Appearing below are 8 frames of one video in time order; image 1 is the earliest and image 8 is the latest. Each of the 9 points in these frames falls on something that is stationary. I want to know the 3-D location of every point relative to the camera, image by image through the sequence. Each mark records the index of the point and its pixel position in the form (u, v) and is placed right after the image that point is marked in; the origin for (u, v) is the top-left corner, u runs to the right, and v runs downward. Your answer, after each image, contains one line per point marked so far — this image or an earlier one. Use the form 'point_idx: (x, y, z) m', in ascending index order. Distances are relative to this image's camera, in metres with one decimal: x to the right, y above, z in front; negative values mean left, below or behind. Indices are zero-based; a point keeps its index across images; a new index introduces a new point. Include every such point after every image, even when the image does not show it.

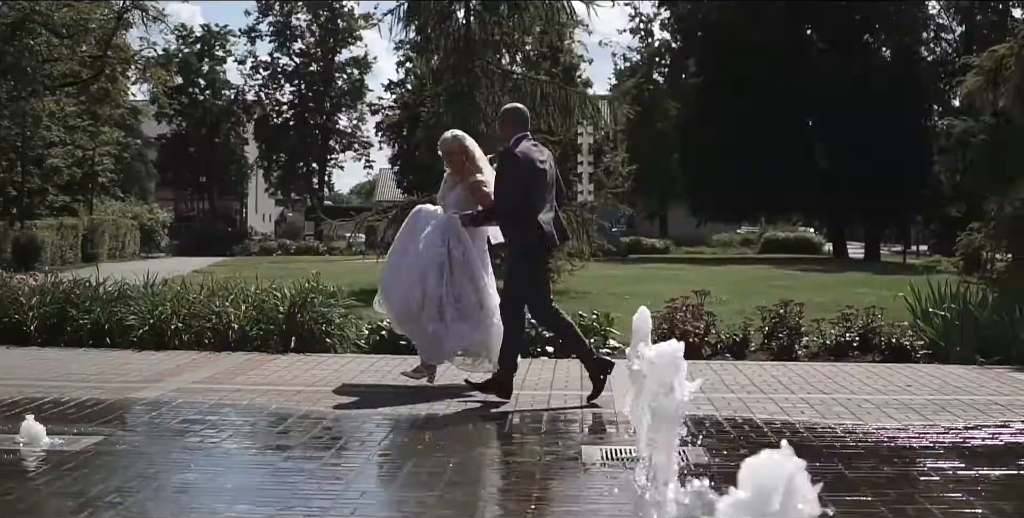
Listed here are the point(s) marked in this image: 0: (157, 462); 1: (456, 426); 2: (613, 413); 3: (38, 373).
0: (-1.9, -1.0, +5.4) m
1: (-0.4, -1.0, +6.1) m
2: (+0.6, -1.0, +6.5) m
3: (-3.4, -0.8, +7.7) m
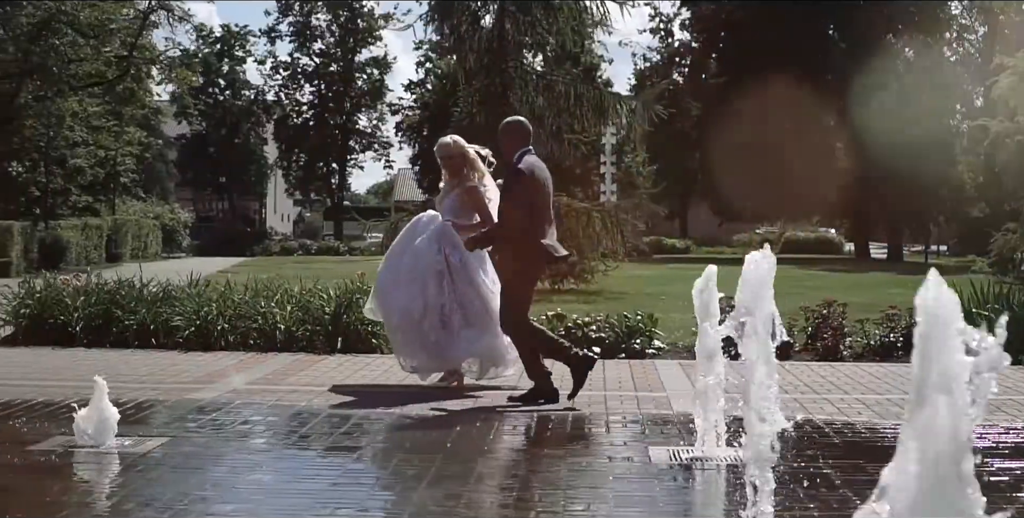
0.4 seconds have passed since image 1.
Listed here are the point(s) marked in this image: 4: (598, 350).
0: (-1.5, -1.0, +5.4) m
1: (0.0, -1.0, +6.1) m
2: (+1.0, -1.0, +6.5) m
3: (-3.0, -0.8, +7.7) m
4: (+0.7, -0.7, +8.5) m
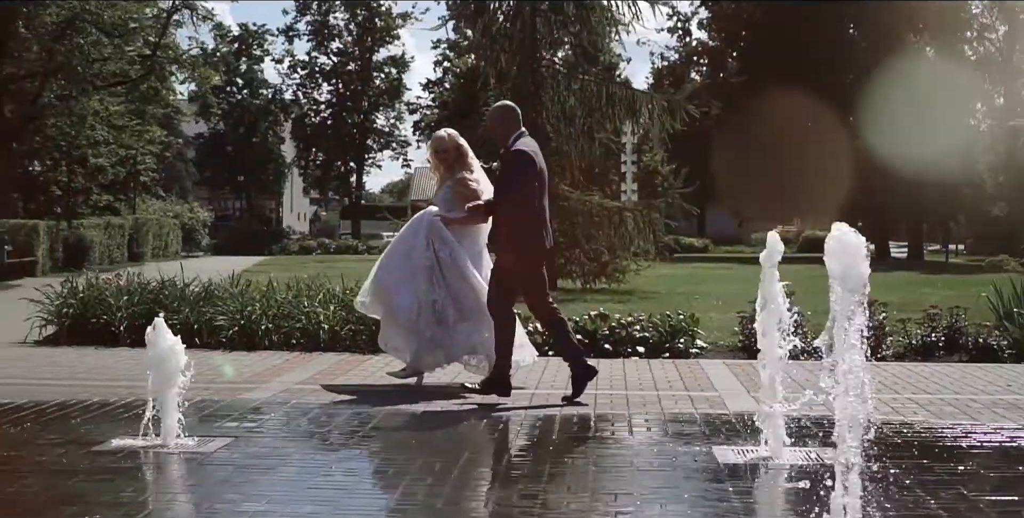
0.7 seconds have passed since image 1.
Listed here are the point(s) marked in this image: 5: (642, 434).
0: (-1.1, -1.0, +5.4) m
1: (+0.4, -1.0, +6.0) m
2: (+1.3, -1.0, +6.5) m
3: (-2.7, -0.8, +7.7) m
4: (+1.0, -0.7, +8.5) m
5: (+0.7, -1.0, +6.1) m
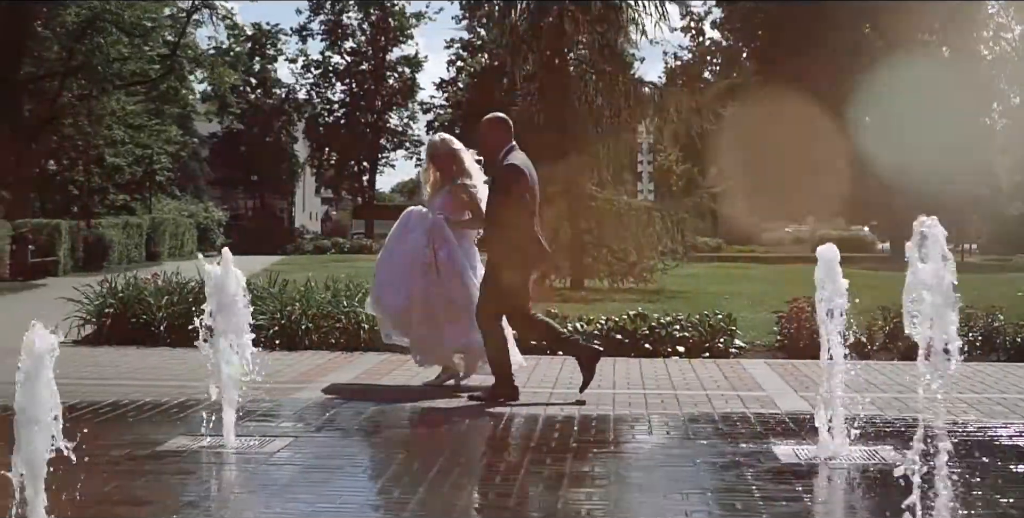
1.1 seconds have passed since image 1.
0: (-0.8, -1.0, +5.4) m
1: (+0.7, -1.0, +6.1) m
2: (+1.7, -1.0, +6.5) m
3: (-2.4, -0.8, +7.7) m
4: (+1.4, -0.7, +8.6) m
5: (+1.0, -1.0, +6.2) m
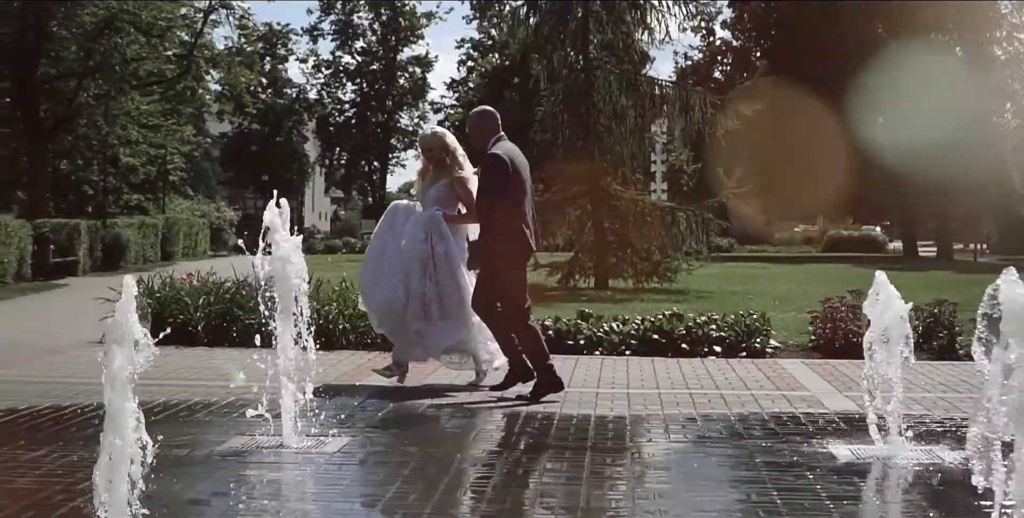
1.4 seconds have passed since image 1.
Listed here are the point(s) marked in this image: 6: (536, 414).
0: (-0.5, -1.0, +5.4) m
1: (+1.0, -1.0, +6.1) m
2: (+2.0, -1.0, +6.5) m
3: (-2.1, -0.8, +7.7) m
4: (+1.7, -0.7, +8.6) m
5: (+1.4, -1.0, +6.2) m
6: (+0.1, -0.9, +6.5) m
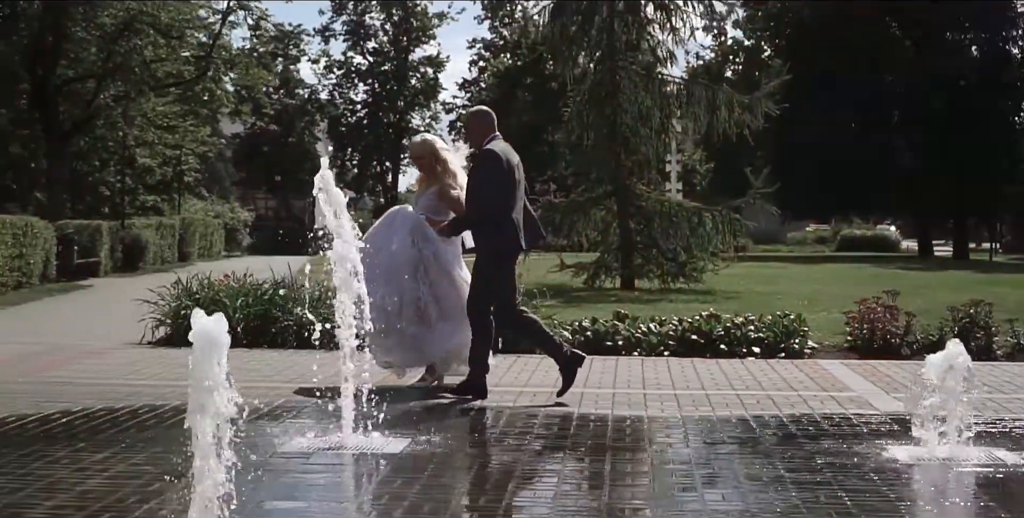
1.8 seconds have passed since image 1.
0: (-0.2, -1.0, +5.5) m
1: (+1.3, -1.0, +6.1) m
2: (+2.3, -1.0, +6.6) m
3: (-1.7, -0.8, +7.7) m
4: (+2.0, -0.7, +8.6) m
5: (+1.7, -1.0, +6.2) m
6: (+0.5, -1.0, +6.5) m
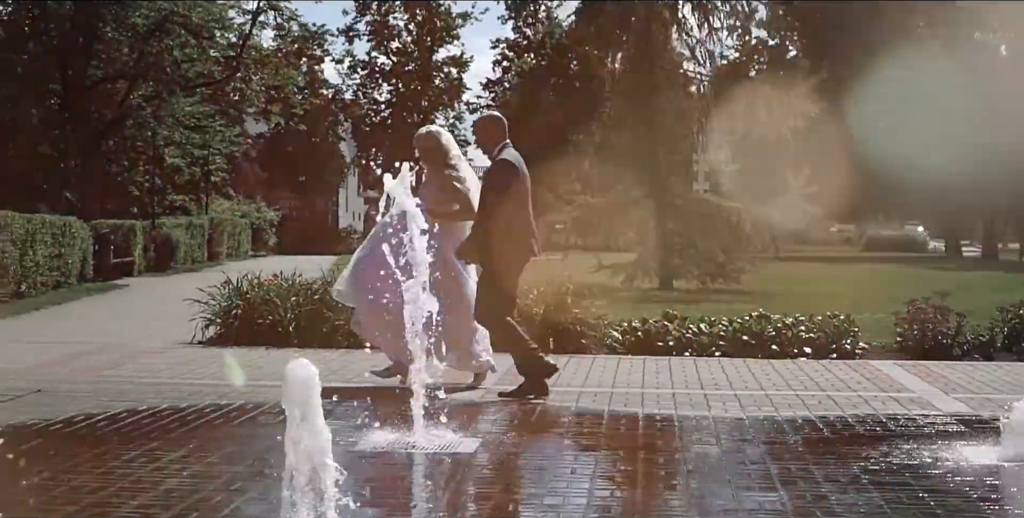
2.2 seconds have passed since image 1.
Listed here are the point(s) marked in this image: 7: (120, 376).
0: (+0.2, -1.0, +5.5) m
1: (+1.7, -1.0, +6.1) m
2: (+2.7, -1.0, +6.6) m
3: (-1.3, -0.8, +7.7) m
4: (+2.4, -0.7, +8.6) m
5: (+2.1, -1.0, +6.2) m
6: (+0.9, -1.0, +6.5) m
7: (-3.0, -0.9, +8.0) m
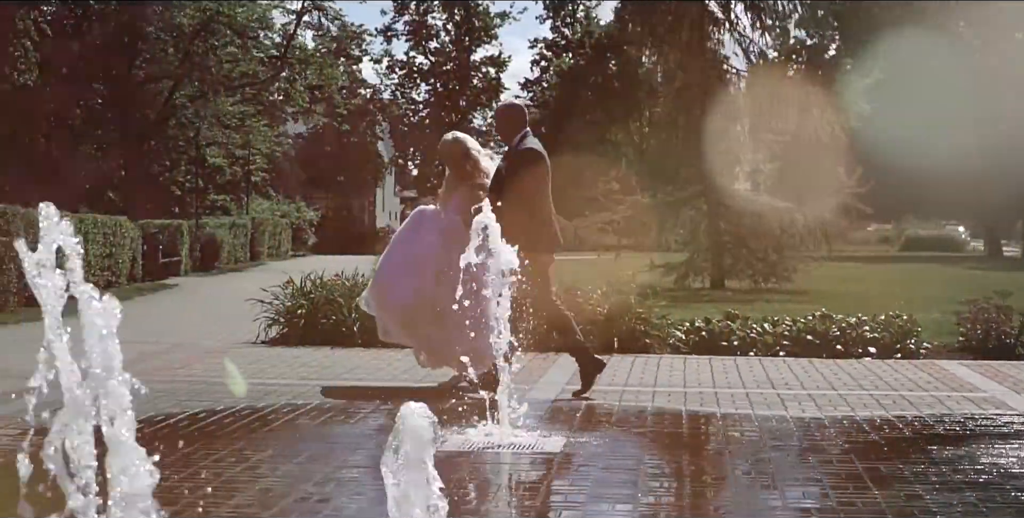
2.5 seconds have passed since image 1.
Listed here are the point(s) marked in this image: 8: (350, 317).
0: (+0.7, -1.0, +5.5) m
1: (+2.2, -1.0, +6.1) m
2: (+3.2, -1.0, +6.5) m
3: (-0.8, -0.8, +7.8) m
4: (+2.9, -0.7, +8.6) m
5: (+2.6, -1.0, +6.2) m
6: (+1.4, -1.0, +6.5) m
7: (-2.5, -0.9, +8.1) m
8: (-1.4, -0.5, +8.9) m
